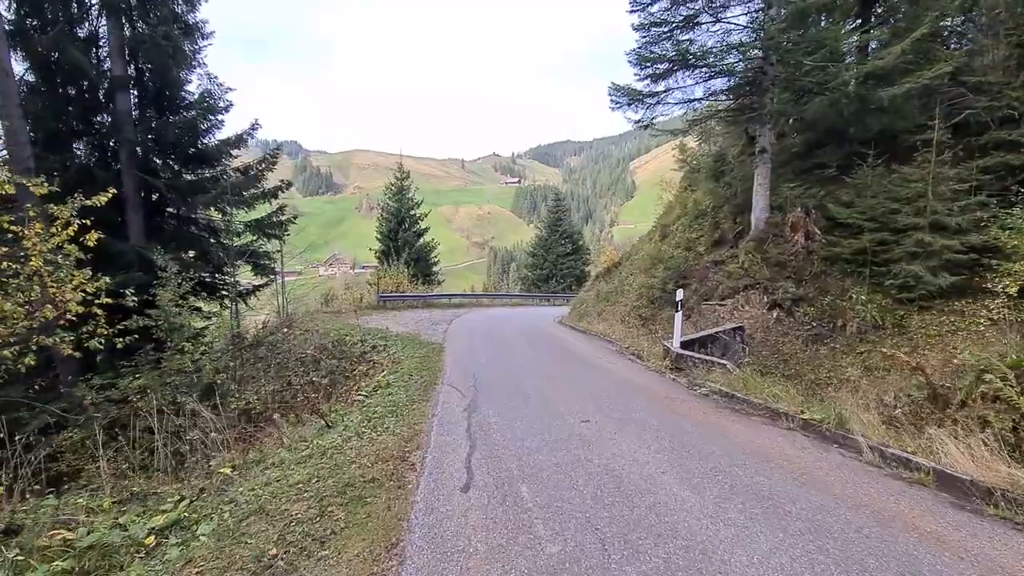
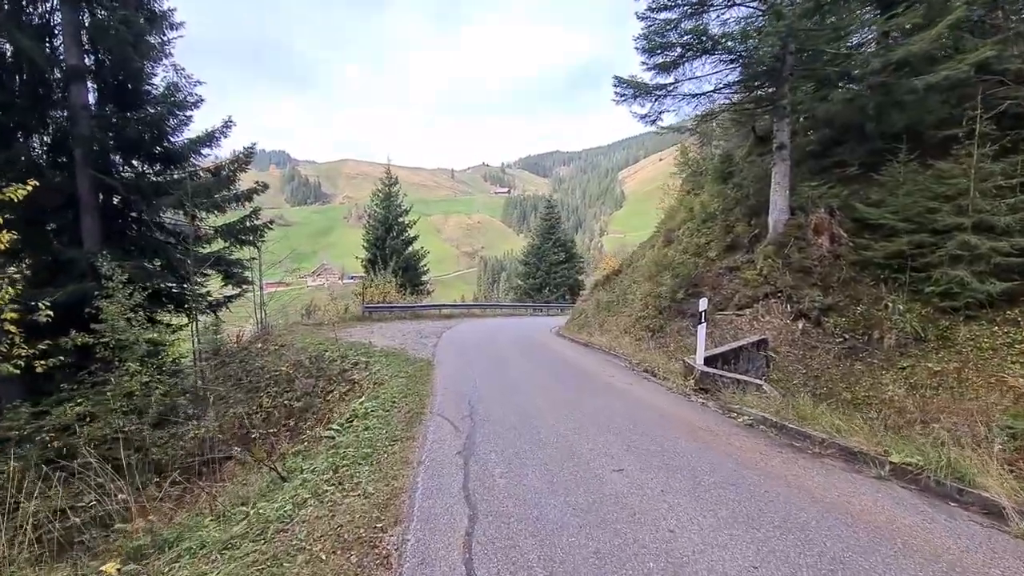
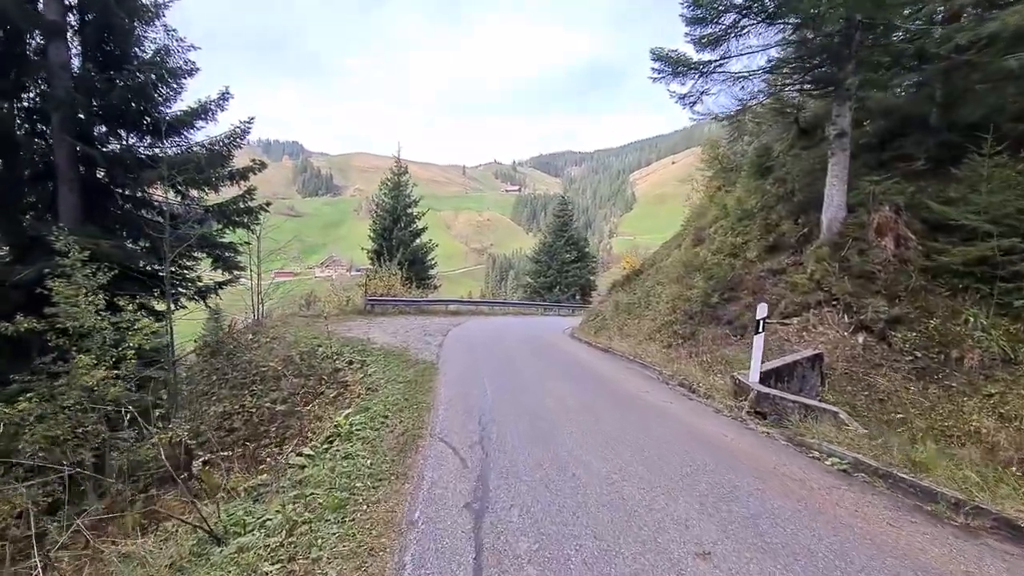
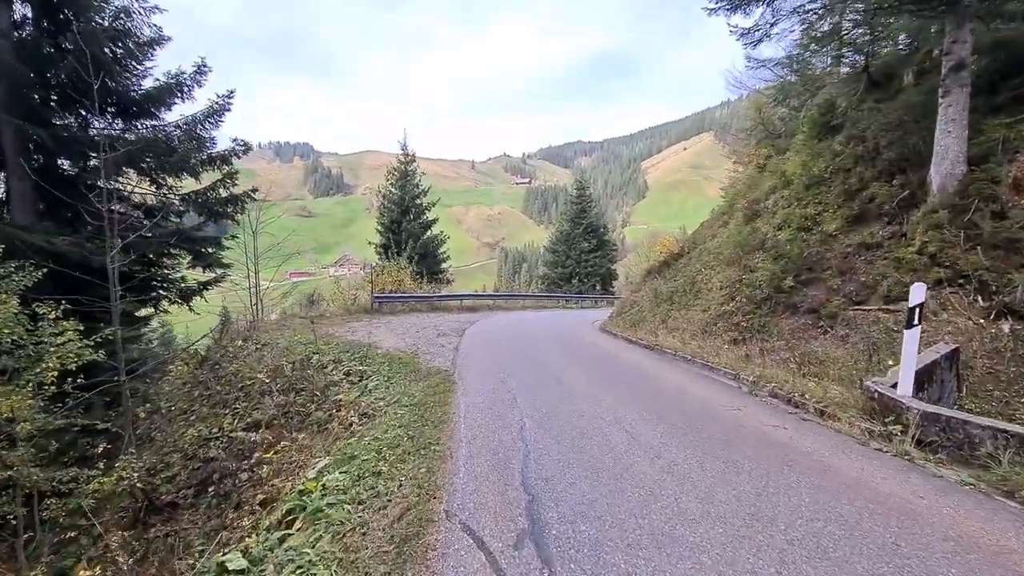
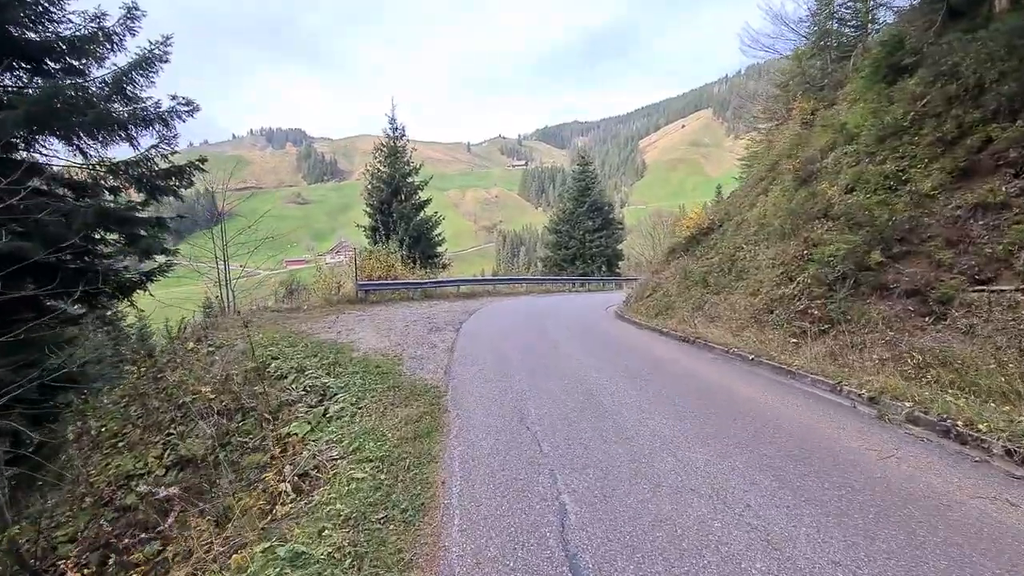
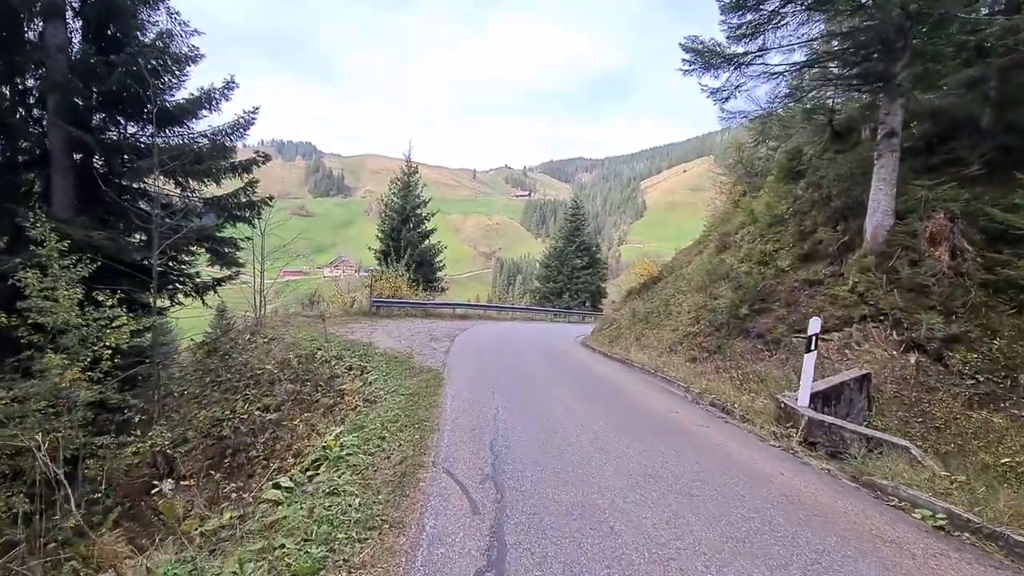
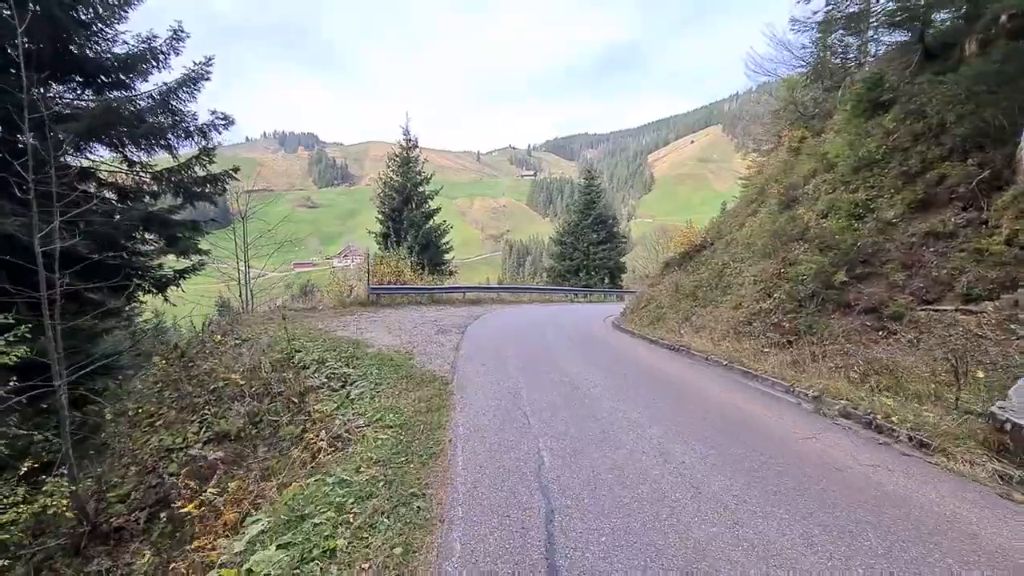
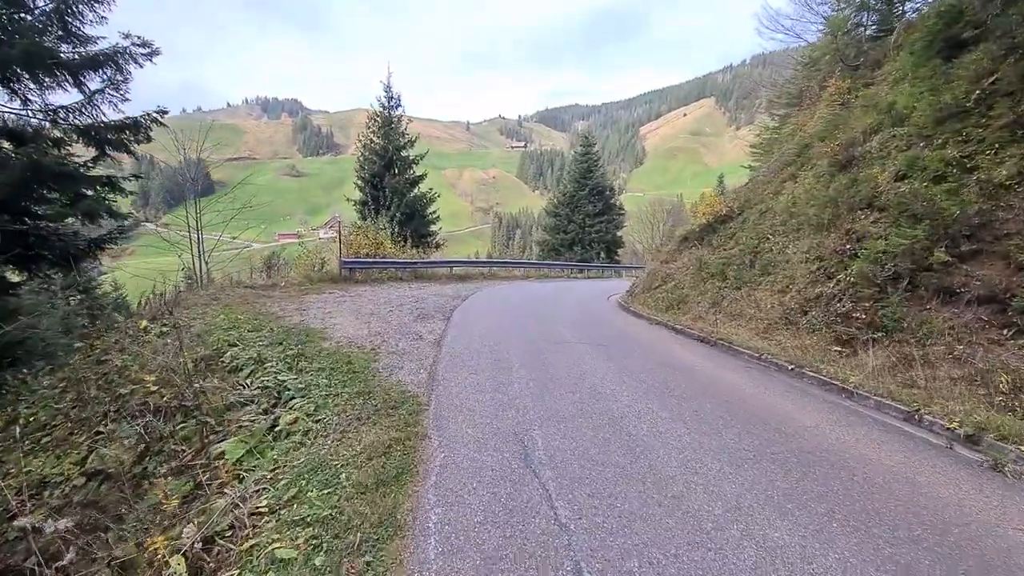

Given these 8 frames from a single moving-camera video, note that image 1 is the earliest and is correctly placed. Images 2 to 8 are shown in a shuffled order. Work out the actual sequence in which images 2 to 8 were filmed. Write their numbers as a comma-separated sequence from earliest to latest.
2, 3, 6, 4, 7, 5, 8
